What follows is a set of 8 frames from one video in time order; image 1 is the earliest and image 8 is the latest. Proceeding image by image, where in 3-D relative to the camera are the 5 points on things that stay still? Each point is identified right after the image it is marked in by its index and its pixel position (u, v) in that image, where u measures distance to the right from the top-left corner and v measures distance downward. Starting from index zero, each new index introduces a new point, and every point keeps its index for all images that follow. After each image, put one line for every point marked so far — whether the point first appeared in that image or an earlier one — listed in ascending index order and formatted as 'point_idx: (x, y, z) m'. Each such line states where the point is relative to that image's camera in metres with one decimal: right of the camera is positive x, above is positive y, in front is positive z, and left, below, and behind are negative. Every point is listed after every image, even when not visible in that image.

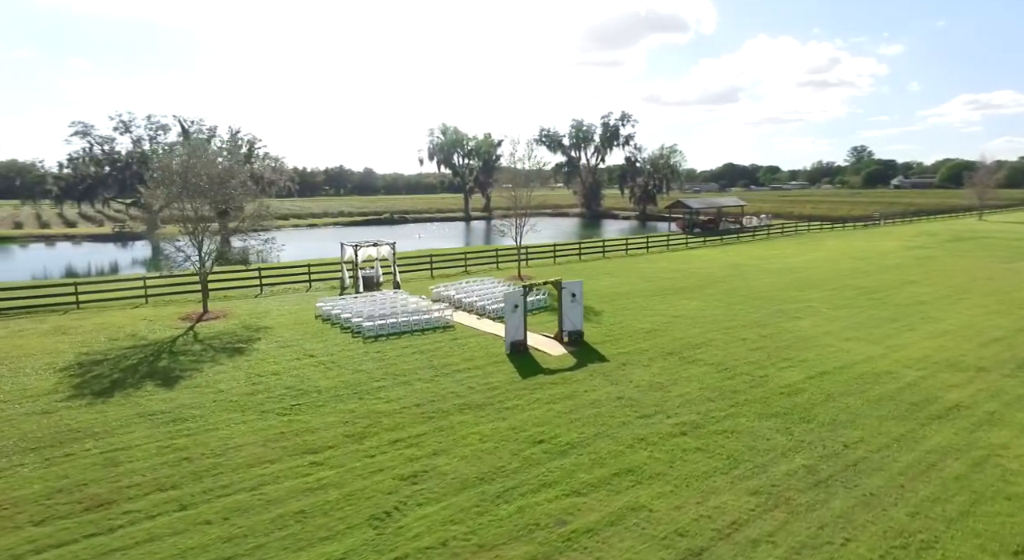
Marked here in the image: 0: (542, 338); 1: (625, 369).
0: (+0.8, -1.5, +16.1) m
1: (+2.5, -2.0, +13.7) m
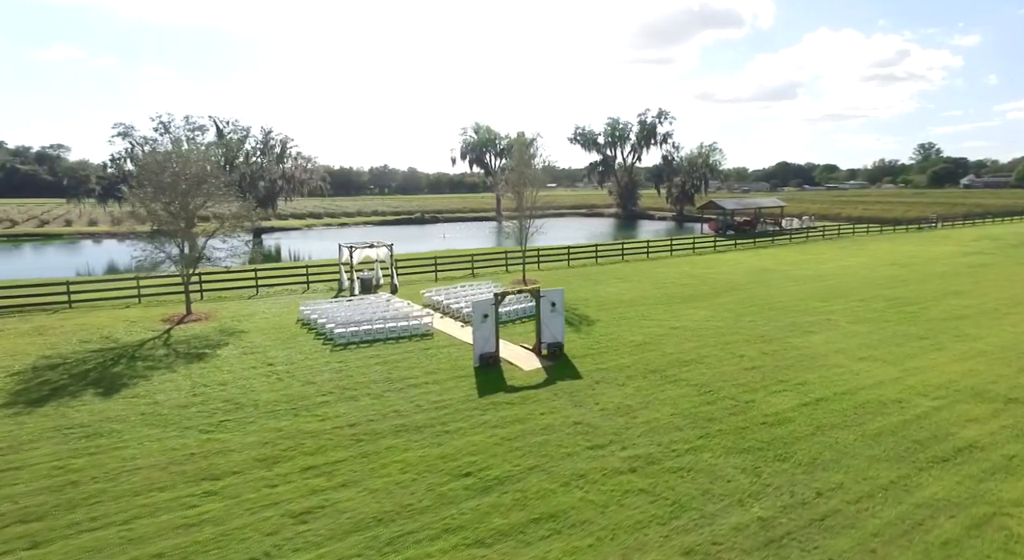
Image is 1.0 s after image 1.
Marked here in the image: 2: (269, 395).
0: (+0.2, -1.7, +15.0) m
1: (+1.7, -2.2, +12.4) m
2: (-4.7, -2.2, +11.9) m
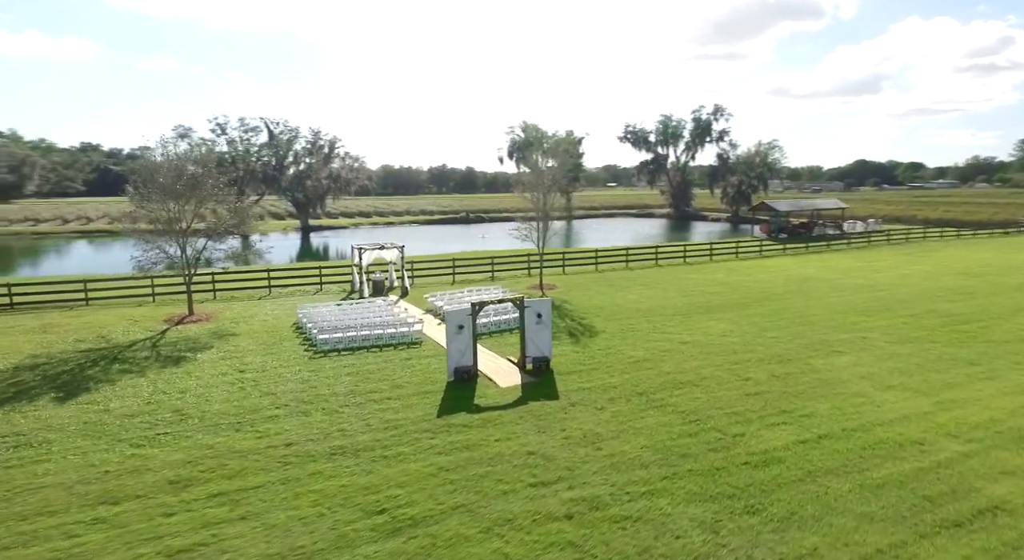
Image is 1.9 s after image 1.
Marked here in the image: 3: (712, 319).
0: (-0.2, -1.9, +14.0) m
1: (+1.0, -2.4, +11.3) m
2: (-5.3, -2.3, +11.4) m
3: (+5.9, -1.2, +18.4) m
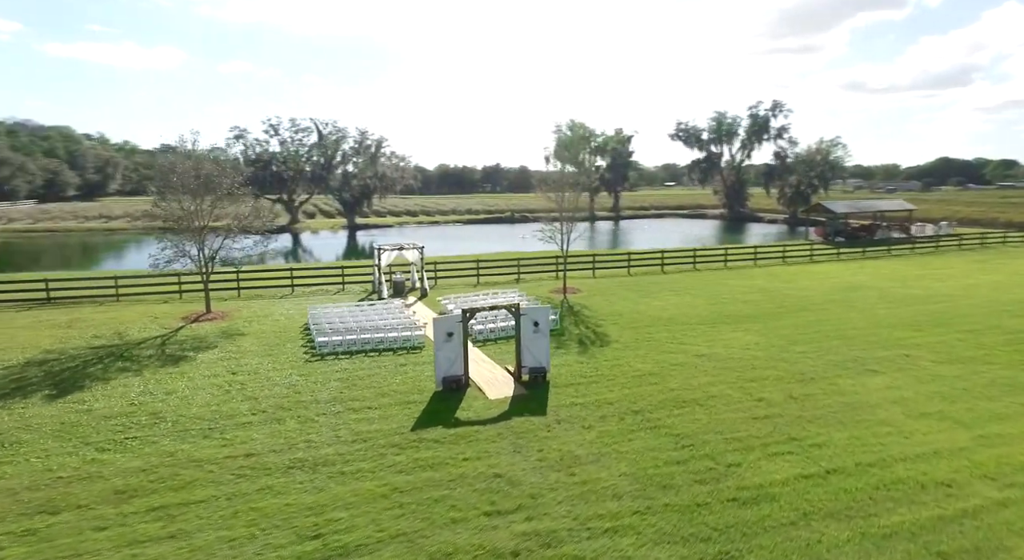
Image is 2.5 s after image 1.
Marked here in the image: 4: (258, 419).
0: (-0.3, -2.0, +13.3) m
1: (+0.7, -2.6, +10.5) m
2: (-5.7, -2.4, +11.2) m
3: (+6.2, -1.4, +17.1) m
4: (-4.4, -2.4, +10.8) m
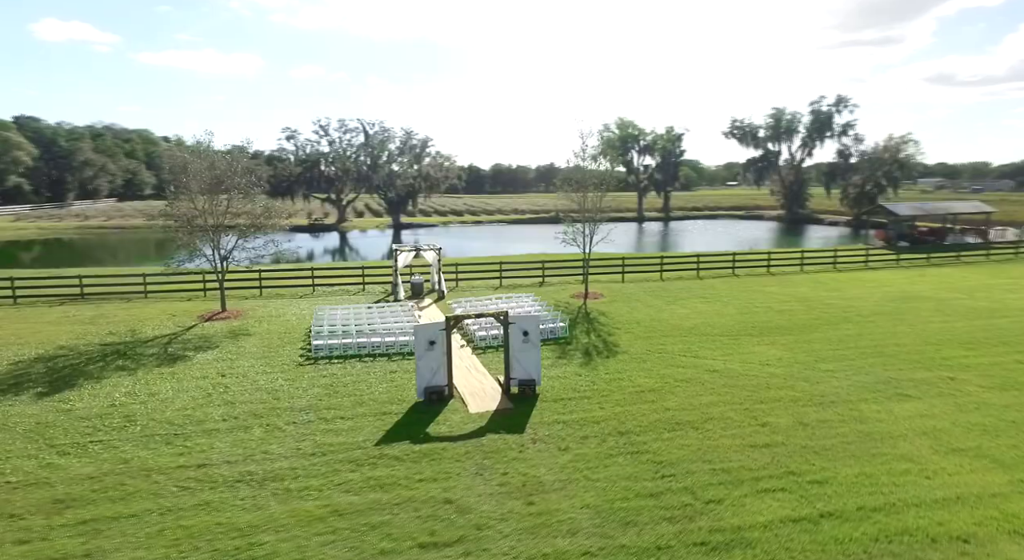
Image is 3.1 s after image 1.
0: (-0.5, -2.2, +12.6) m
1: (+0.2, -2.7, +9.7) m
2: (-6.0, -2.4, +11.0) m
3: (+6.4, -1.6, +15.8) m
4: (-4.9, -2.5, +10.5) m
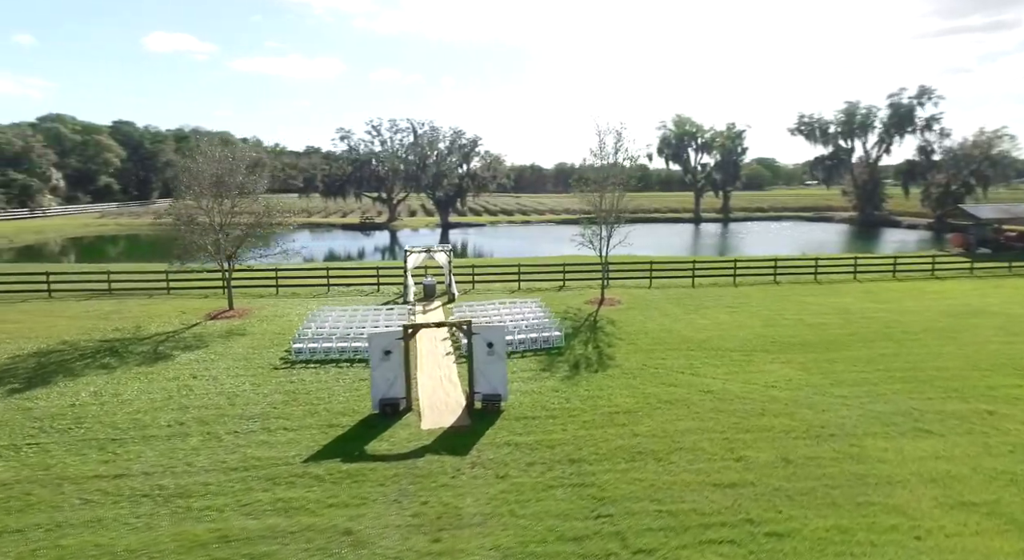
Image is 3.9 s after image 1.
0: (-1.2, -2.3, +11.8) m
1: (-0.8, -2.8, +8.8) m
2: (-6.8, -2.4, +10.8) m
3: (+6.1, -1.9, +14.2) m
4: (-5.7, -2.5, +10.3) m
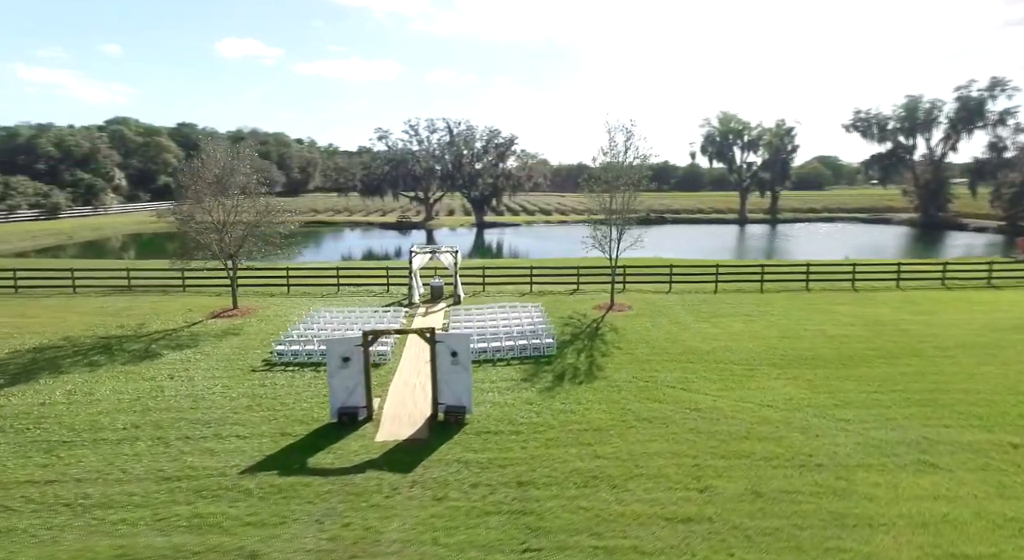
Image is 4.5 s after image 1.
0: (-1.7, -2.3, +11.2) m
1: (-1.7, -2.9, +8.3) m
2: (-7.5, -2.4, +10.8) m
3: (+5.7, -2.0, +13.0) m
4: (-6.4, -2.5, +10.1) m
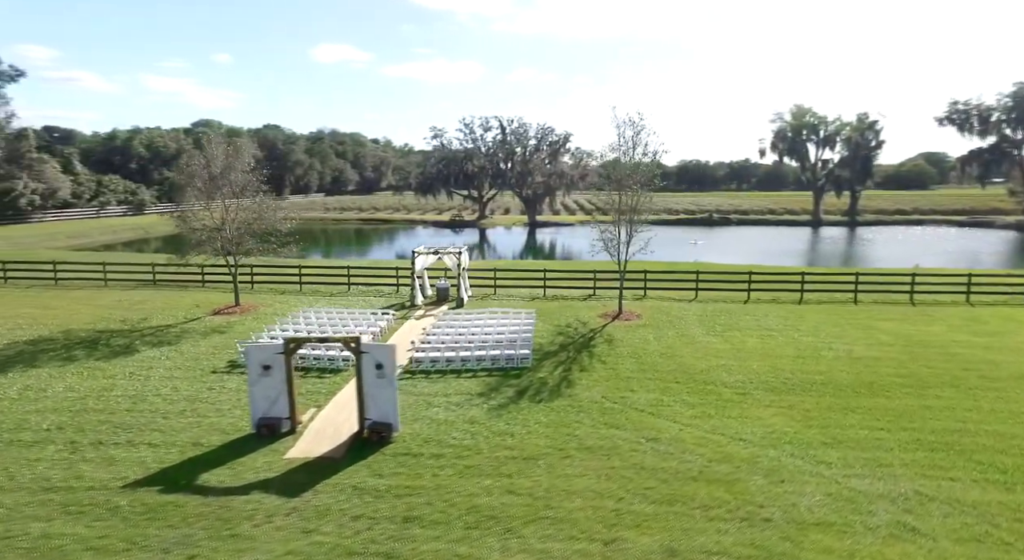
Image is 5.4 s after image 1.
0: (-2.8, -2.4, +10.4) m
1: (-3.1, -3.0, +7.5) m
2: (-8.5, -2.4, +10.7) m
3: (+4.8, -2.3, +11.2) m
4: (-7.6, -2.5, +9.9) m
